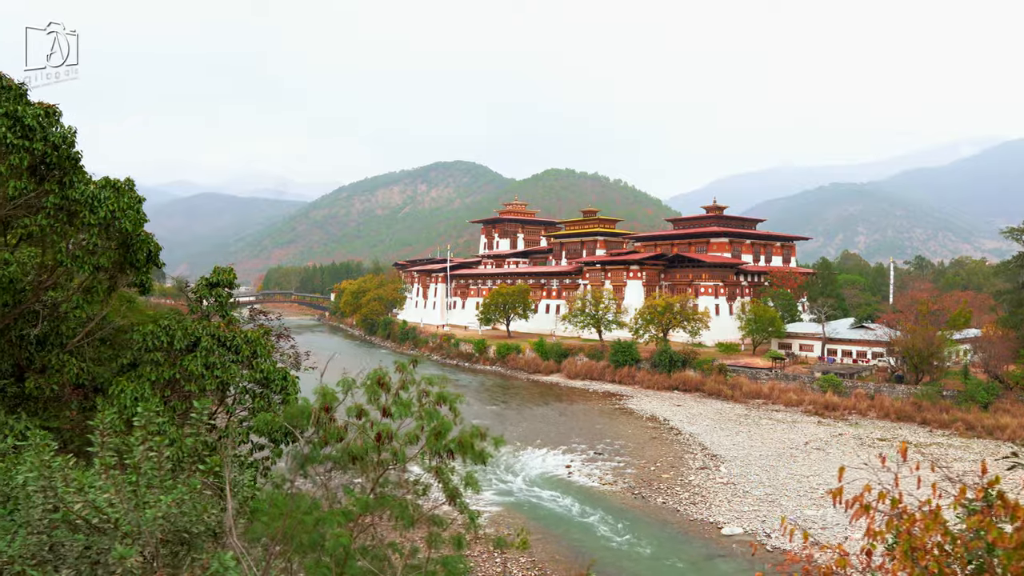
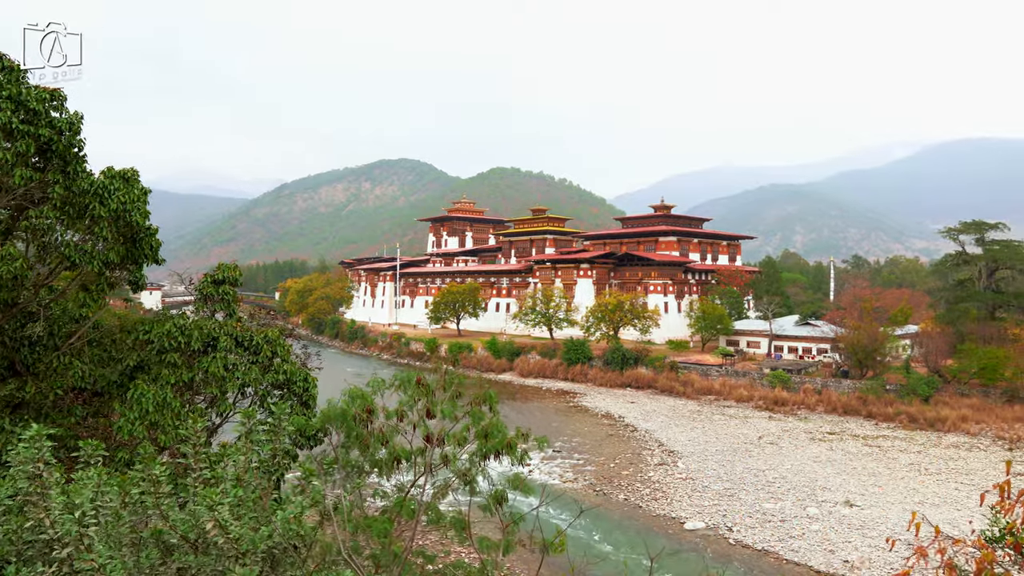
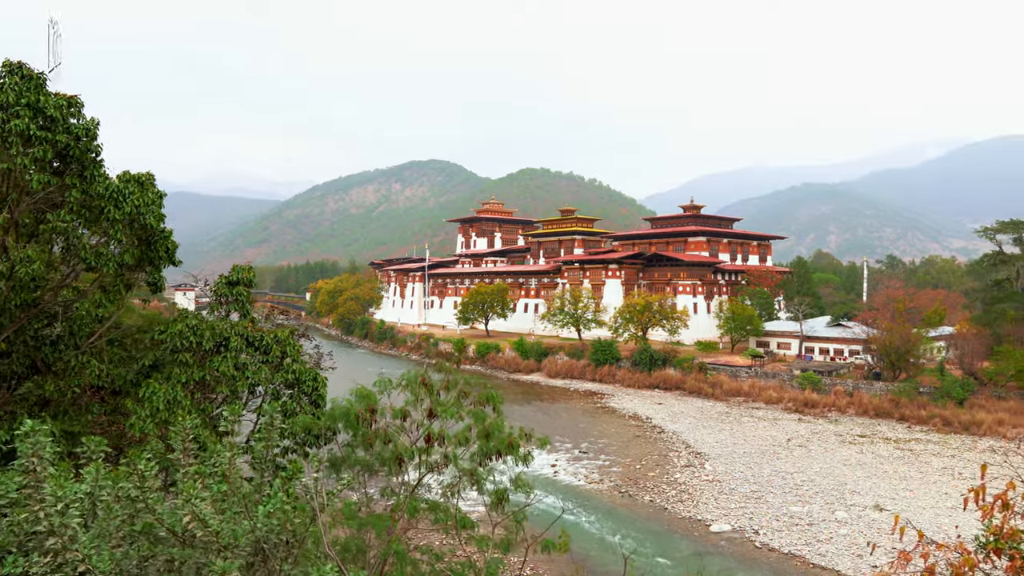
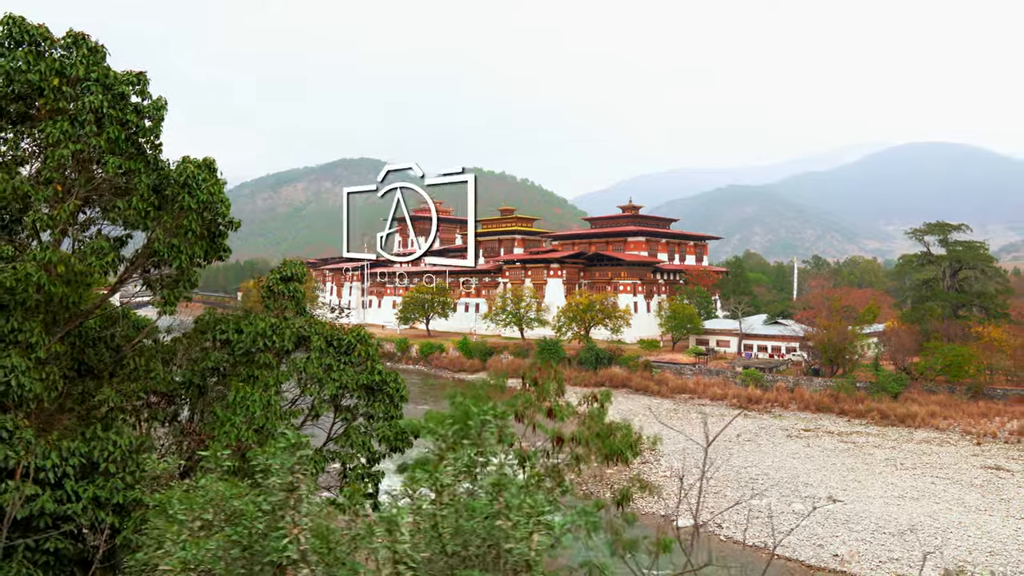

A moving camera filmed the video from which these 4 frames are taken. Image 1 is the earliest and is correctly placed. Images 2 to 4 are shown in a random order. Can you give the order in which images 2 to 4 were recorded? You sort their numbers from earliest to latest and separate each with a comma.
3, 2, 4
